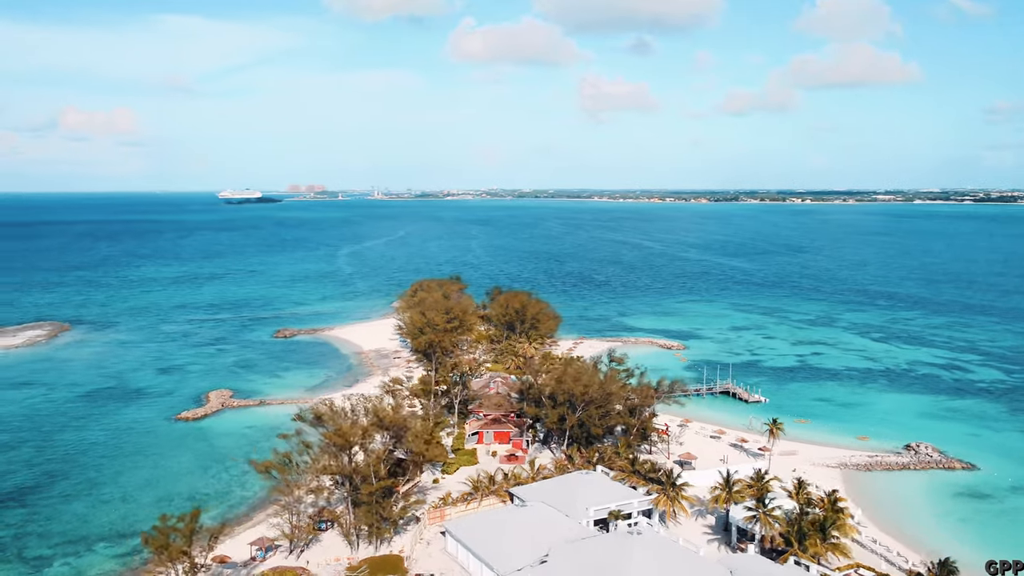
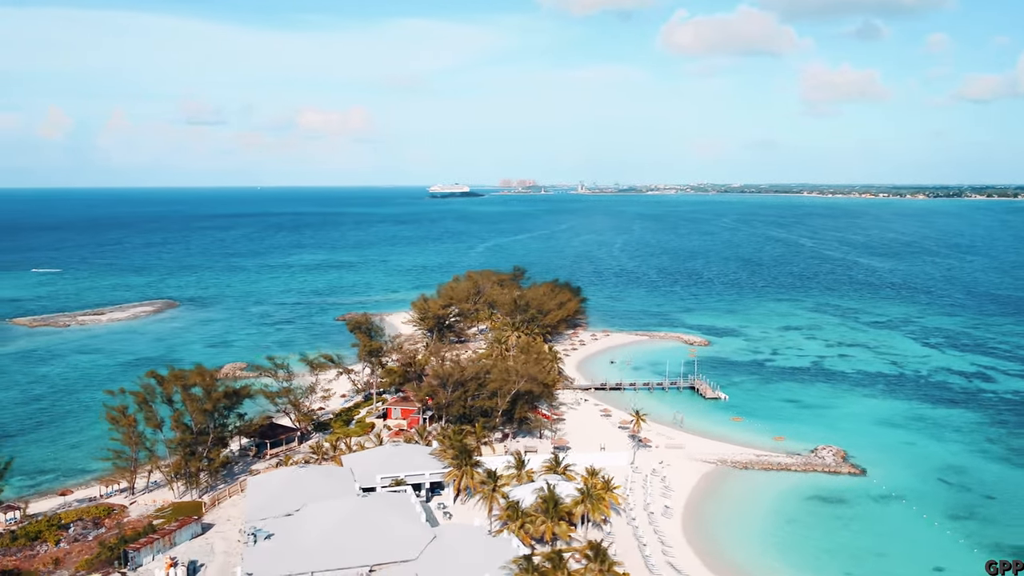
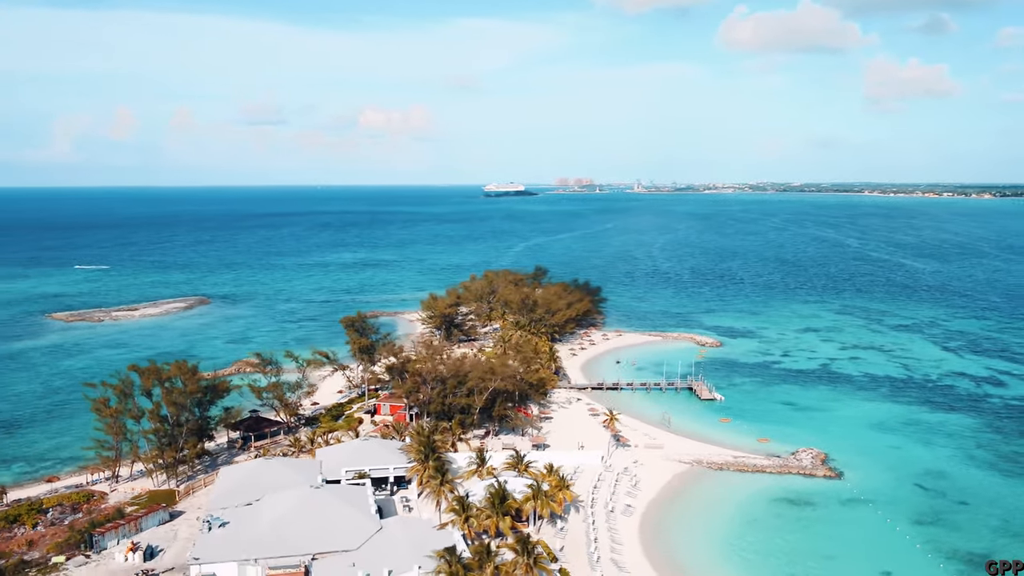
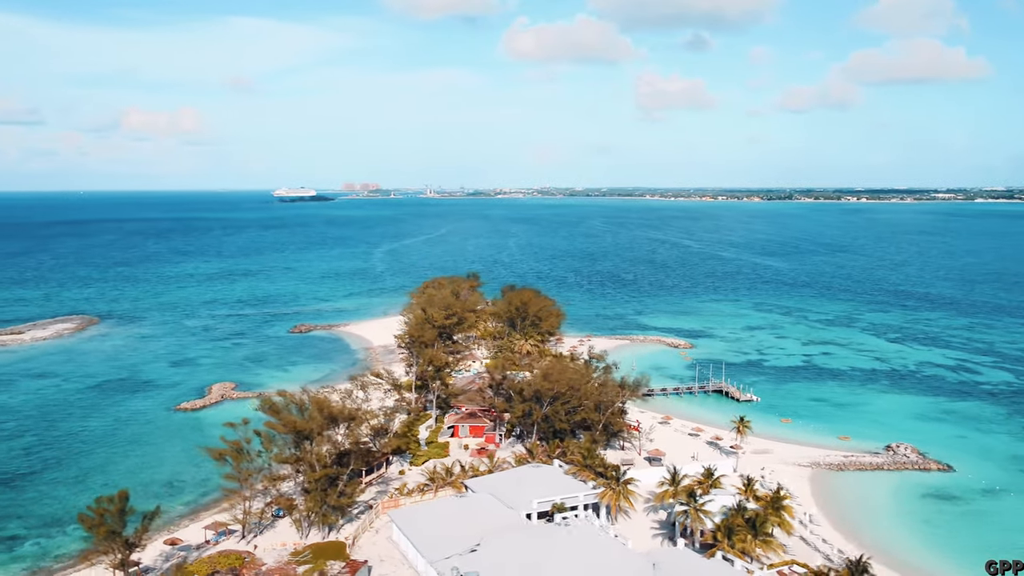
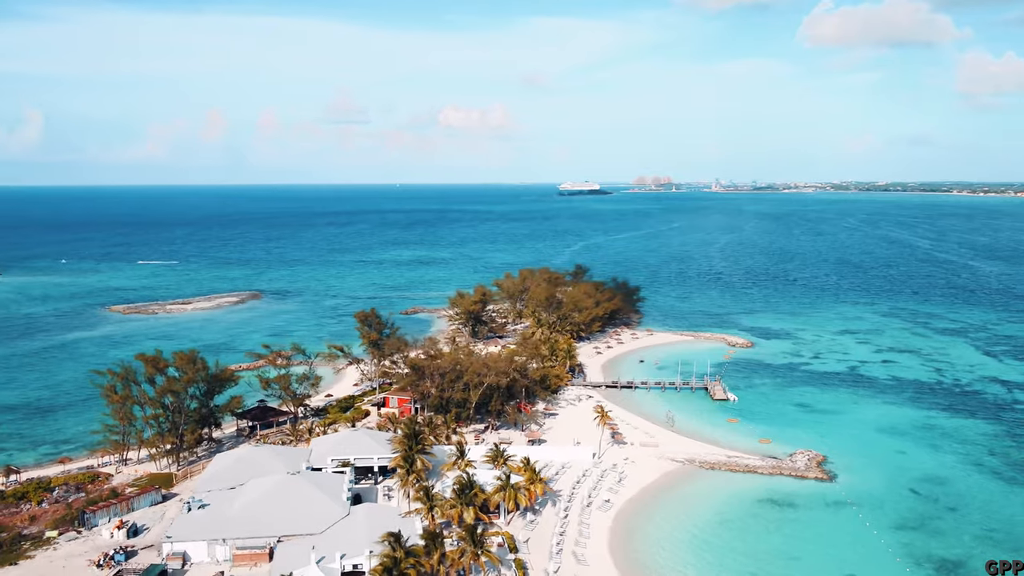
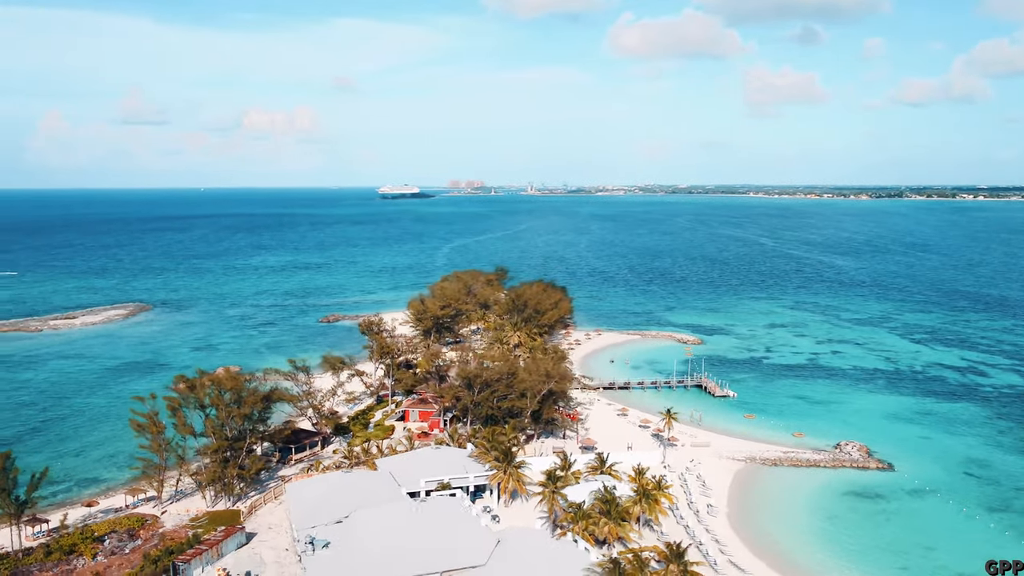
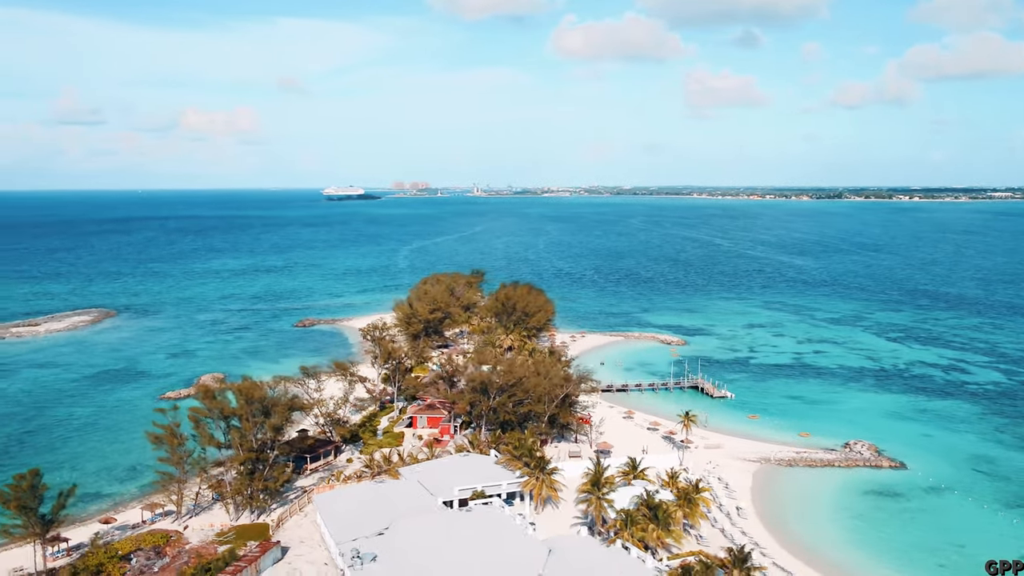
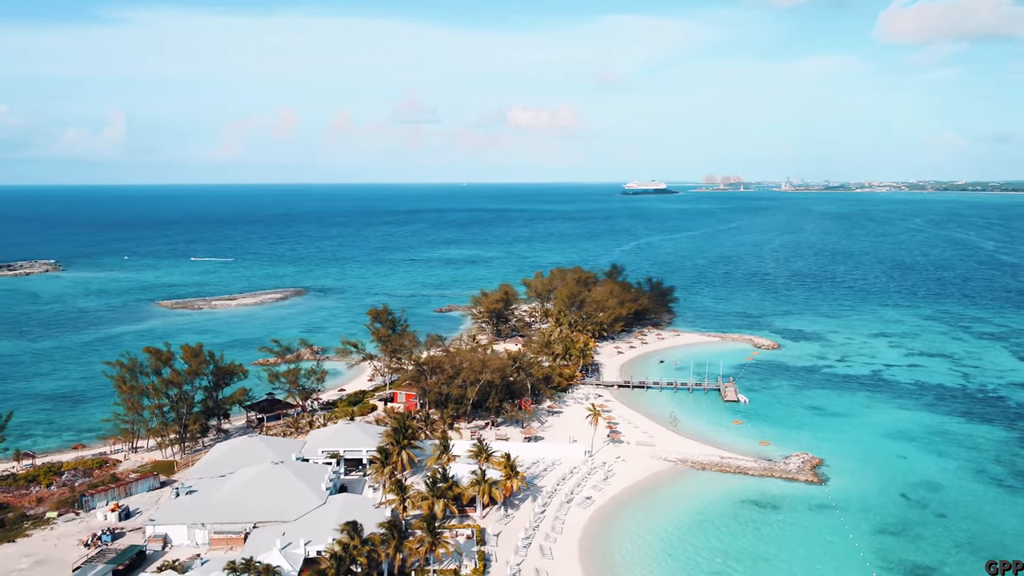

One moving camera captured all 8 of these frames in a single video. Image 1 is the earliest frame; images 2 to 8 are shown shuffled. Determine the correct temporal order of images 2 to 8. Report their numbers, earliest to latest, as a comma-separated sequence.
4, 7, 6, 2, 3, 5, 8
